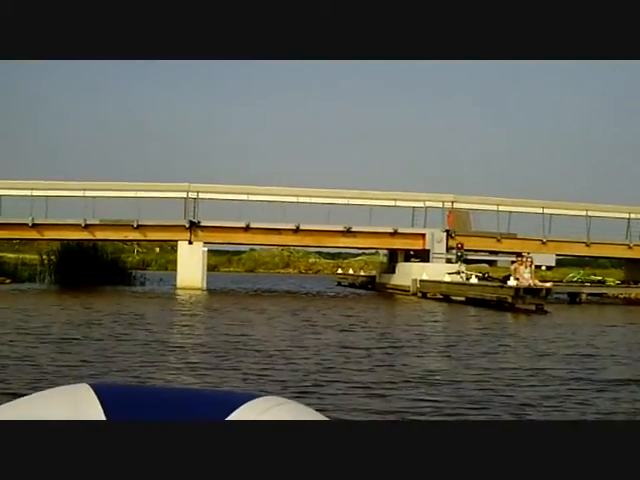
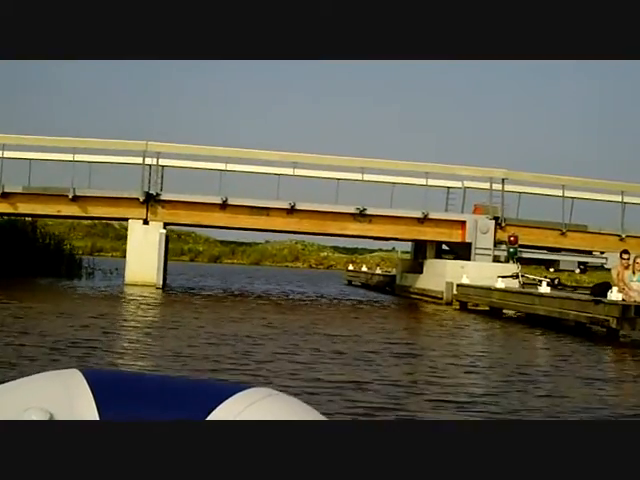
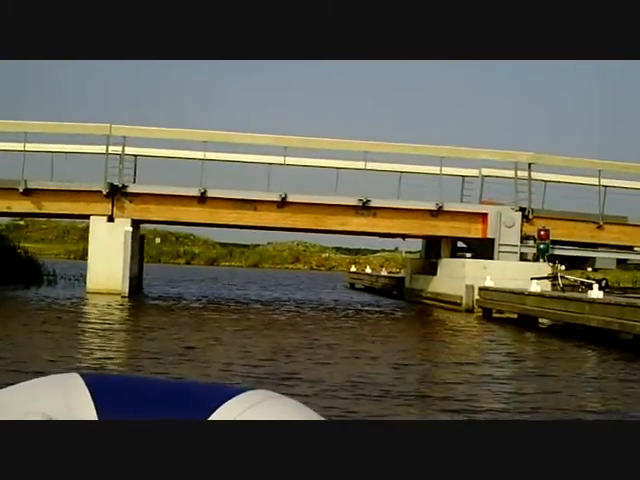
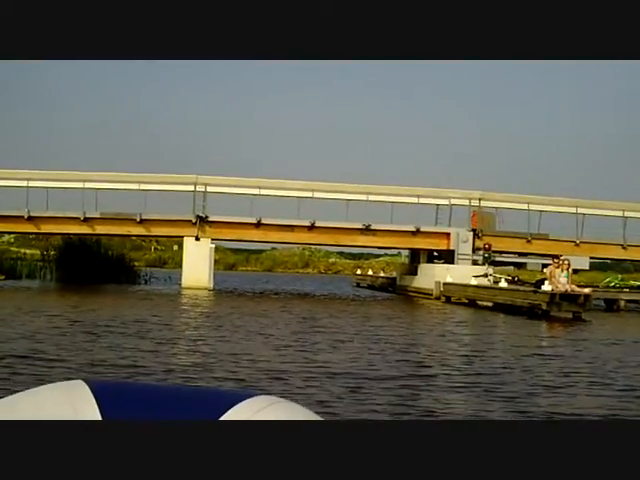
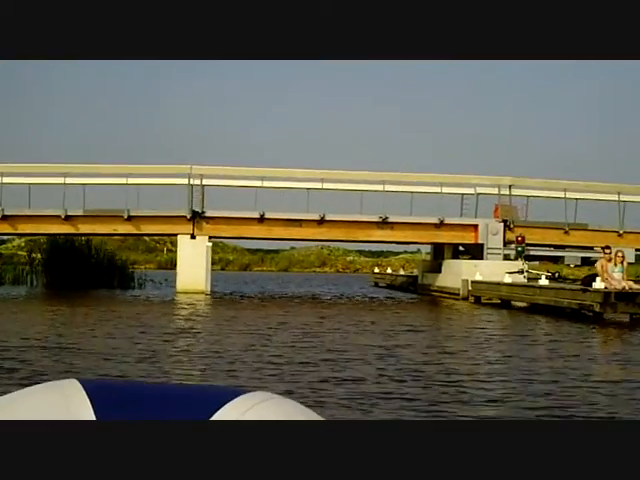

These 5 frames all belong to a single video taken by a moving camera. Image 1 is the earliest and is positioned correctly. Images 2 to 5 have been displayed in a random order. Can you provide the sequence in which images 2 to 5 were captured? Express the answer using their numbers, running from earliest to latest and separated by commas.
4, 5, 2, 3
